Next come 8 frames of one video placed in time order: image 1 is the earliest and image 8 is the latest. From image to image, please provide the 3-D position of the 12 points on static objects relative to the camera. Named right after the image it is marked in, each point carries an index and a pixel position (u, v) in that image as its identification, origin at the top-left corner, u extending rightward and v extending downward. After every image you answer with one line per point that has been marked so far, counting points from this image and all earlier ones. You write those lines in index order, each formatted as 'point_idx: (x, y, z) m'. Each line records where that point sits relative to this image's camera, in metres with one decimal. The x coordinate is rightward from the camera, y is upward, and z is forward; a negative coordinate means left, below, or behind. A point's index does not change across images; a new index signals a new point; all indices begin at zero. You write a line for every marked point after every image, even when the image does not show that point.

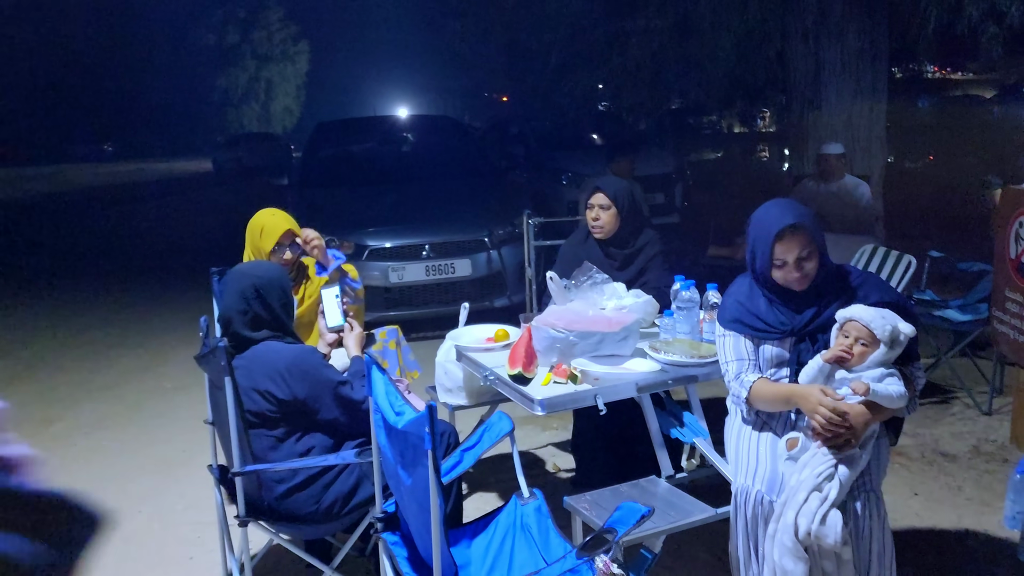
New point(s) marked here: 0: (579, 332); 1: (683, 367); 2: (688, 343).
0: (+0.2, -0.2, +3.0) m
1: (+0.6, -0.3, +2.9) m
2: (+0.6, -0.2, +3.1) m
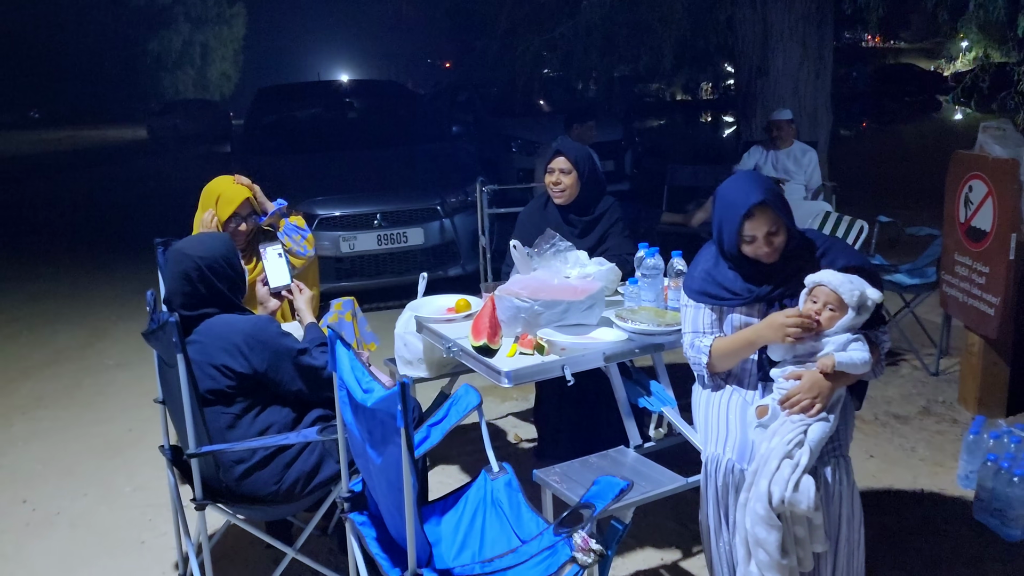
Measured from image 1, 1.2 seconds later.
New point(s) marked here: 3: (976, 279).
0: (+0.1, -0.1, +2.9) m
1: (+0.5, -0.2, +2.9) m
2: (+0.5, -0.1, +3.0) m
3: (+2.2, +0.1, +4.0) m
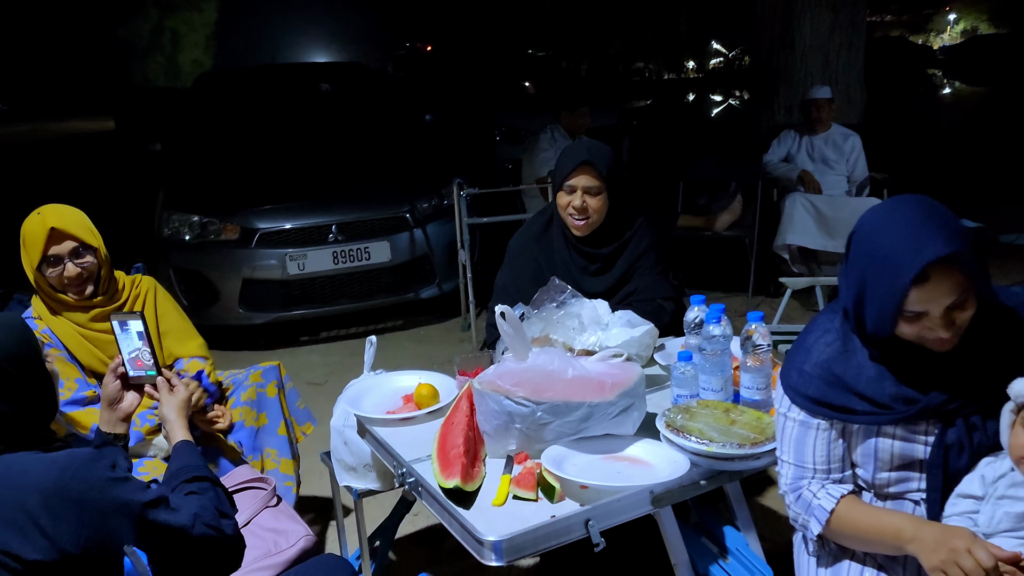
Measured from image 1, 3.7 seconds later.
0: (+0.1, -0.3, +1.8) m
1: (+0.4, -0.4, +1.8) m
2: (+0.5, -0.3, +1.9) m
3: (+2.1, -0.1, +2.9) m
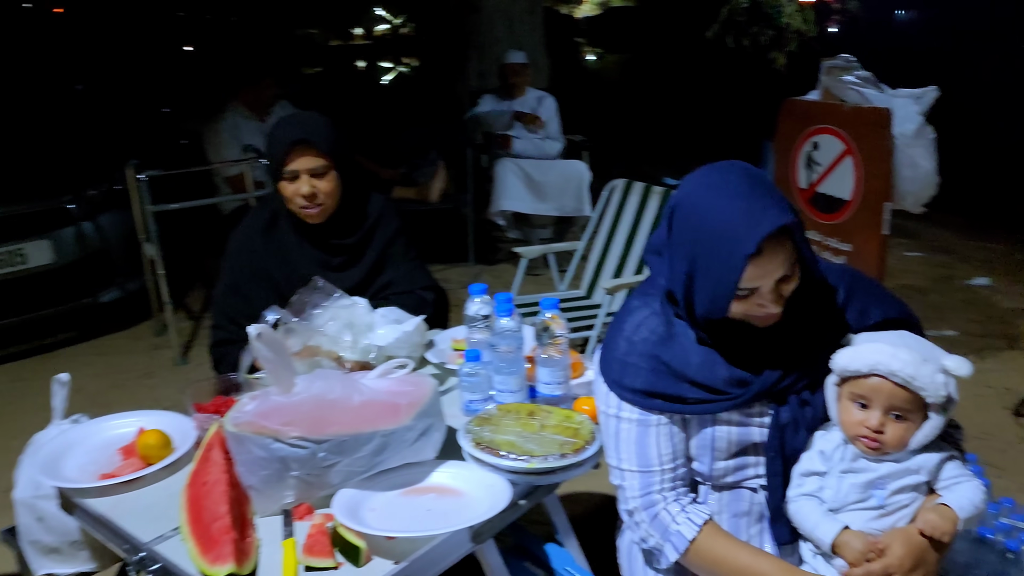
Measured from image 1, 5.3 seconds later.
0: (-0.3, -0.3, +1.5) m
1: (+0.1, -0.3, +1.5) m
2: (0.0, -0.3, +1.7) m
3: (+1.2, +0.1, +3.2) m
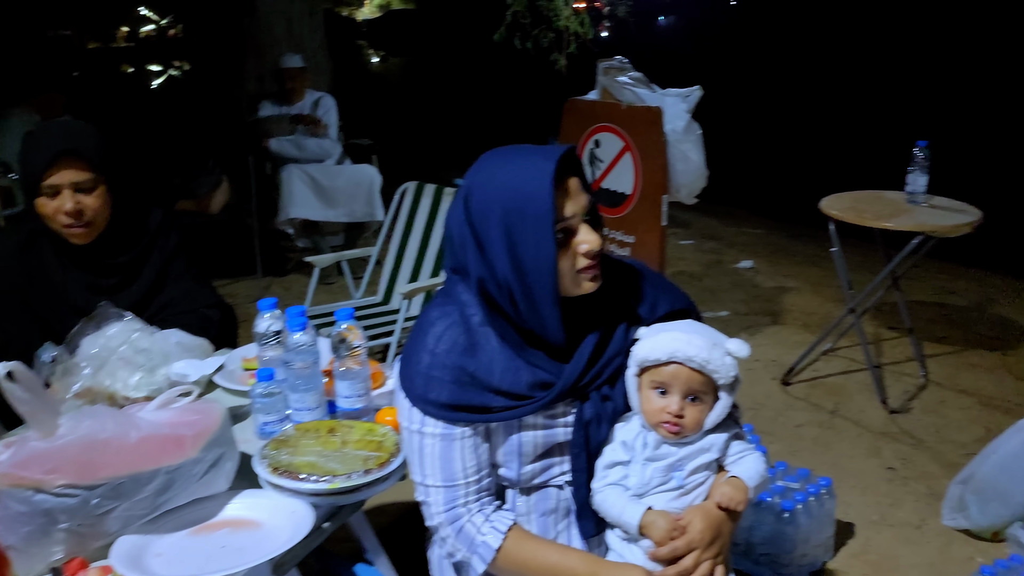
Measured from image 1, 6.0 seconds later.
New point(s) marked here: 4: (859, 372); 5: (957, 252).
0: (-0.6, -0.3, +1.3) m
1: (-0.3, -0.4, +1.5) m
2: (-0.4, -0.3, +1.6) m
3: (+0.4, +0.1, +3.3) m
4: (+1.5, -0.4, +3.6) m
5: (+2.9, +0.2, +5.5) m
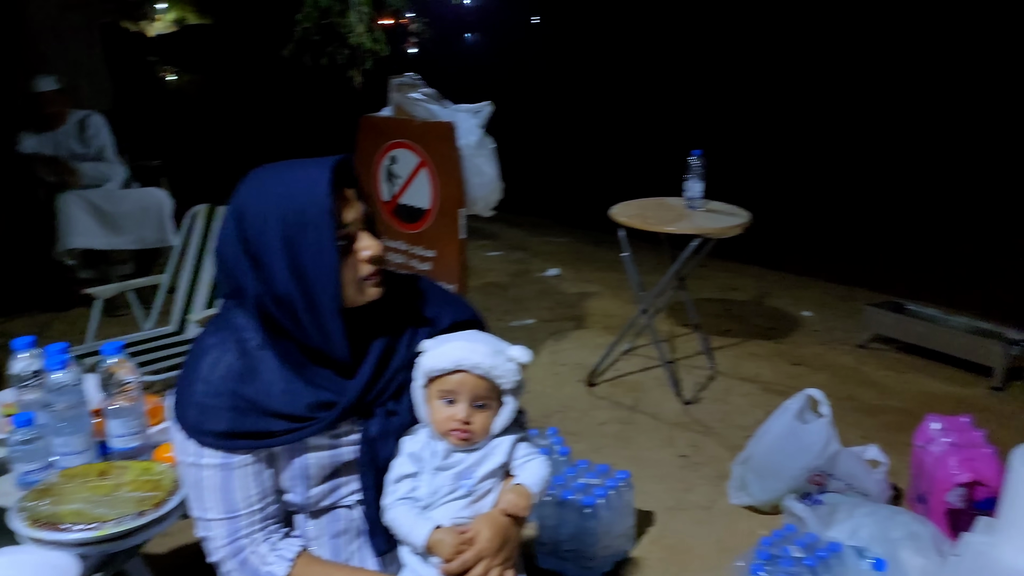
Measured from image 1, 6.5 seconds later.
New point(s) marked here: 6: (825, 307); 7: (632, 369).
0: (-0.9, -0.4, +1.2) m
1: (-0.6, -0.4, +1.4) m
2: (-0.8, -0.3, +1.5) m
3: (-0.4, +0.1, +3.3) m
4: (+0.7, -0.4, +3.9) m
5: (+1.6, +0.3, +6.0) m
6: (+1.7, -0.1, +4.7) m
7: (+0.6, -0.4, +3.9) m
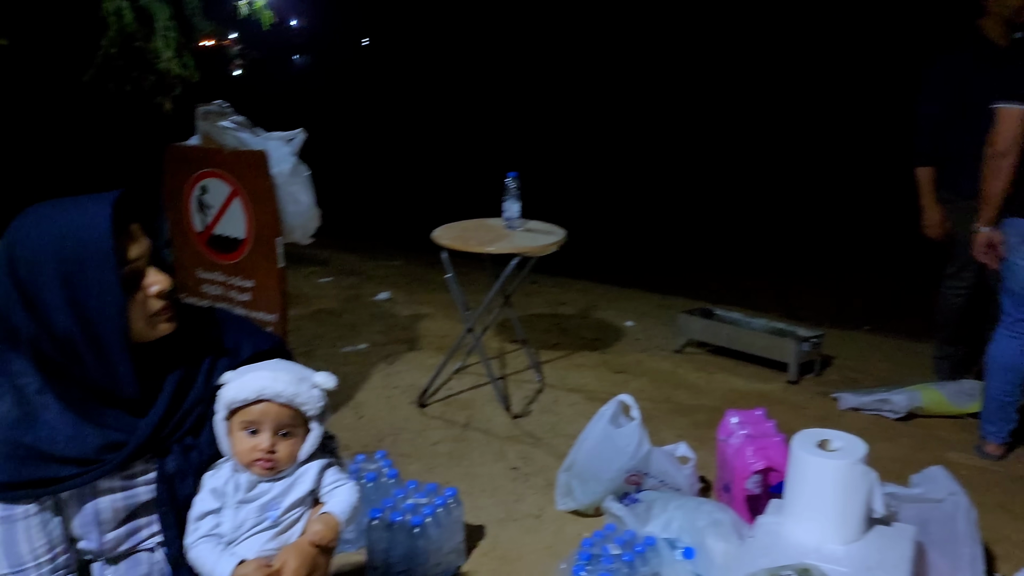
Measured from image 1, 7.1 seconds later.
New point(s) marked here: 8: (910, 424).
0: (-1.2, -0.5, +1.0) m
1: (-0.9, -0.5, +1.3) m
2: (-1.1, -0.4, +1.4) m
3: (-1.1, 0.0, +3.3) m
4: (-0.1, -0.5, +4.0) m
5: (+0.4, +0.2, +6.3) m
6: (+0.8, -0.2, +4.9) m
7: (-0.2, -0.5, +3.9) m
8: (+1.7, -0.6, +3.5) m
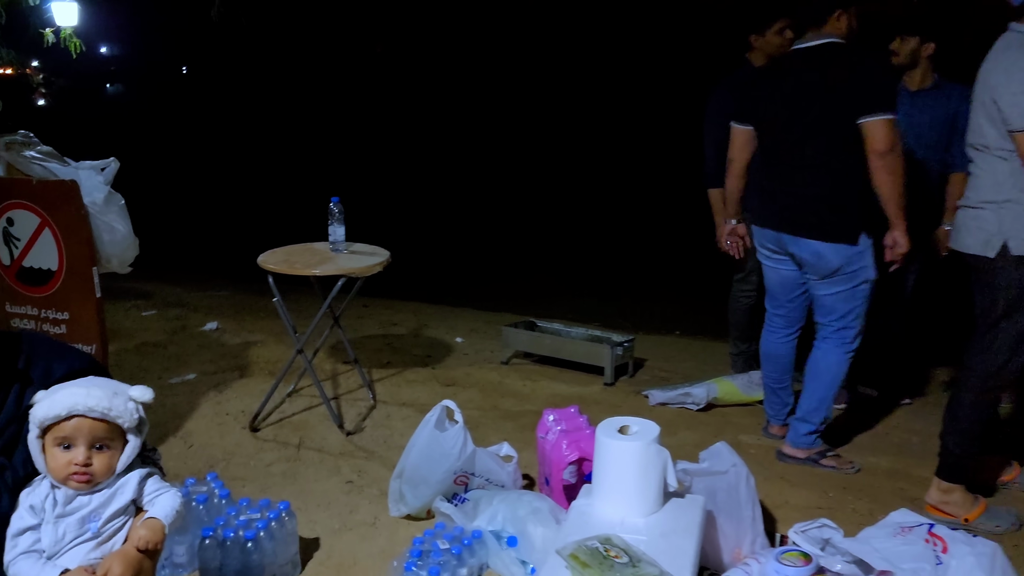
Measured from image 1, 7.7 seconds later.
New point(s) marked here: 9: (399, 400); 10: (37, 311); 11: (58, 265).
0: (-1.4, -0.5, +0.9) m
1: (-1.2, -0.5, +1.2) m
2: (-1.4, -0.5, +1.3) m
3: (-1.7, -0.2, +3.2) m
4: (-0.9, -0.6, +4.0) m
5: (-0.9, 0.0, +6.4) m
6: (-0.2, -0.3, +5.2) m
7: (-1.0, -0.6, +4.0) m
8: (+0.9, -0.6, +3.9) m
9: (-0.5, -0.5, +4.1) m
10: (-1.8, -0.1, +3.2) m
11: (-1.7, +0.1, +3.1) m
